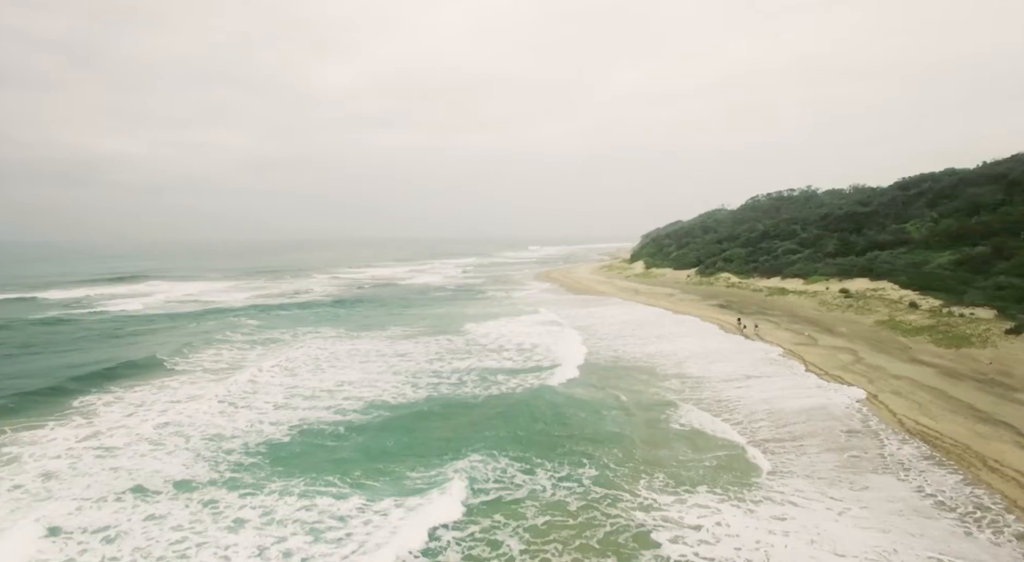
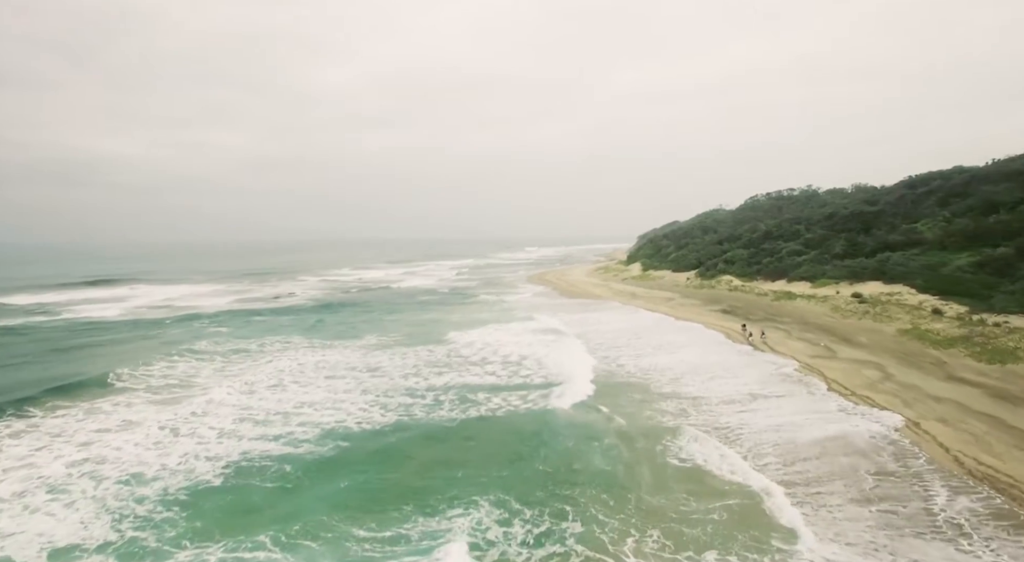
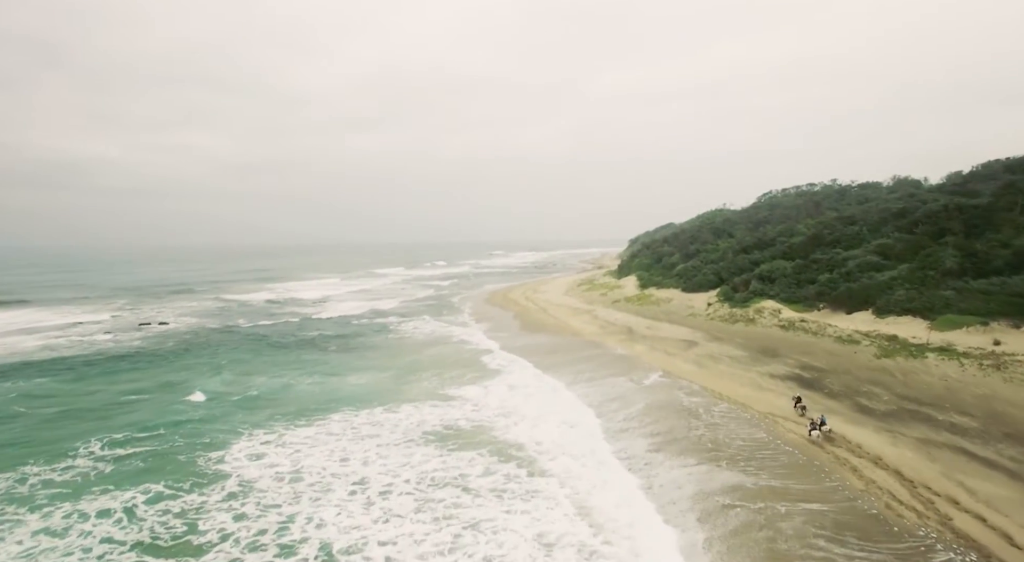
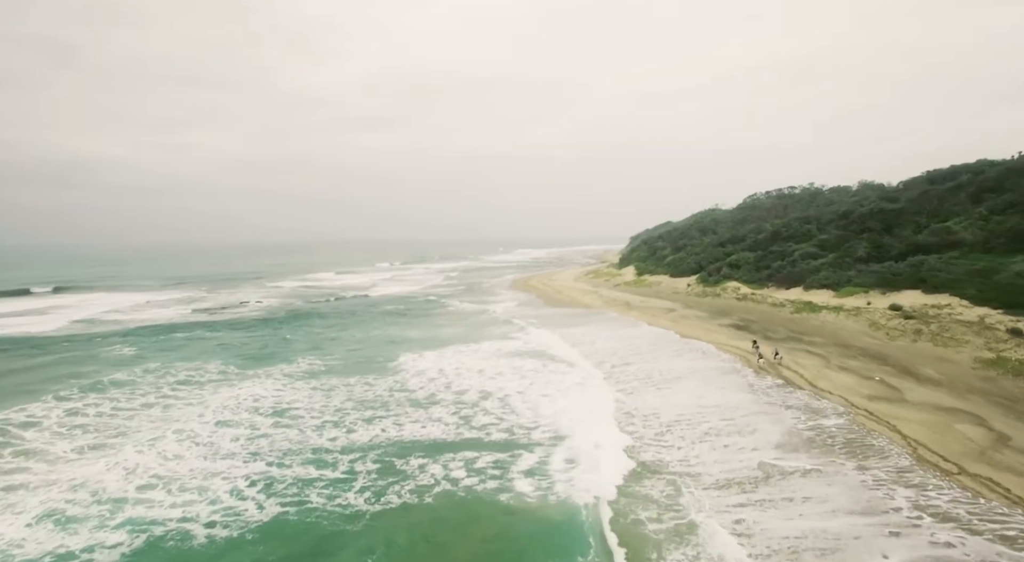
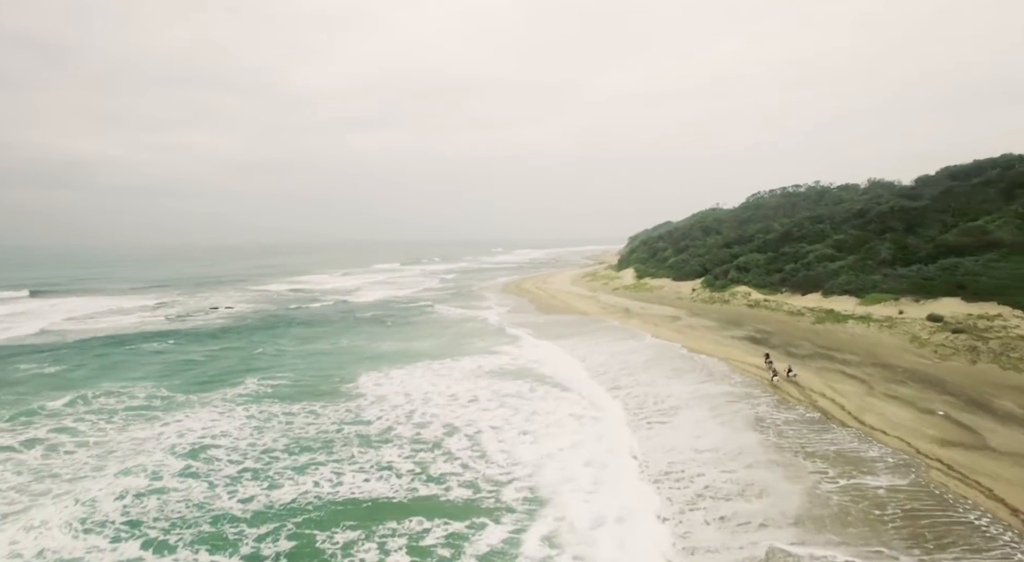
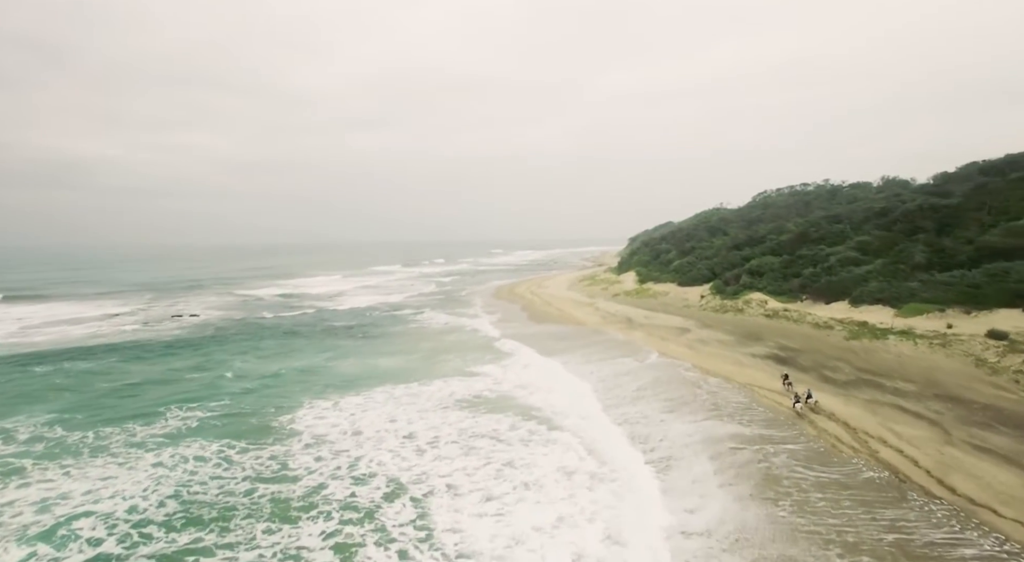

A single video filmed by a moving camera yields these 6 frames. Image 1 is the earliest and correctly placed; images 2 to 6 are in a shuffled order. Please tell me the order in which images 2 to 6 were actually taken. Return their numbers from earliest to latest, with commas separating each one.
2, 4, 5, 6, 3
